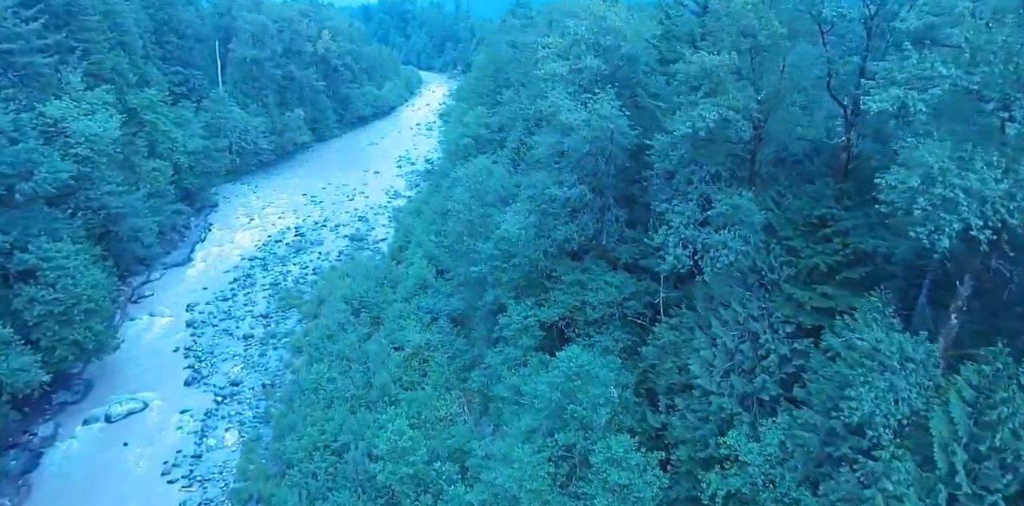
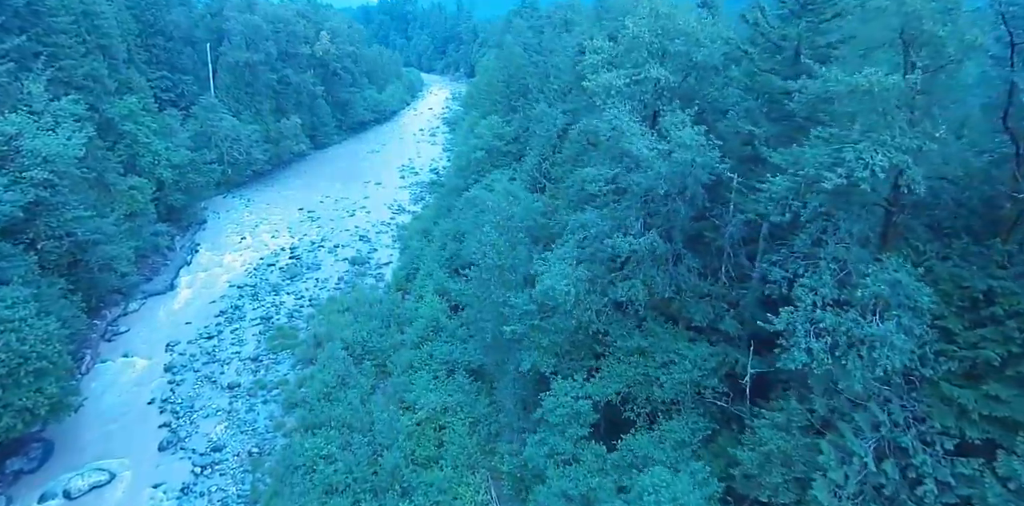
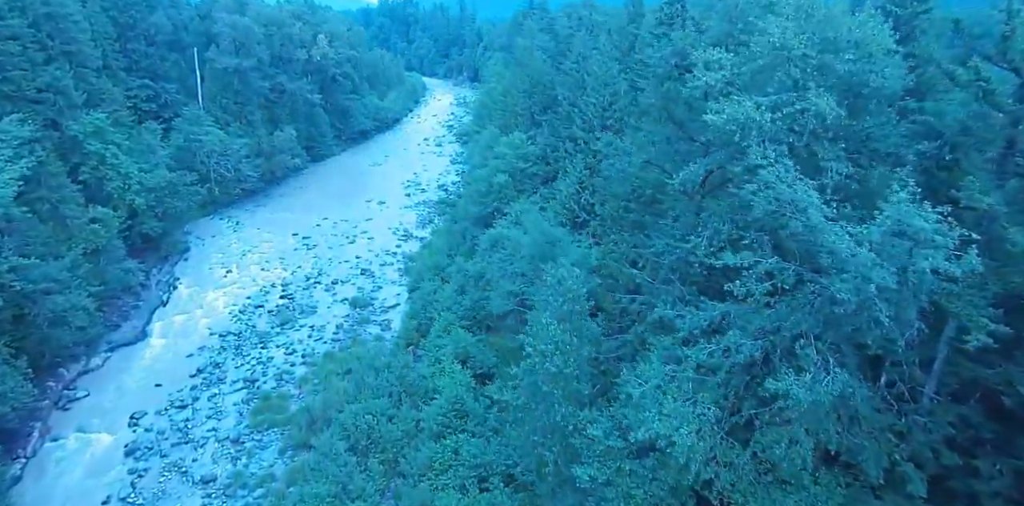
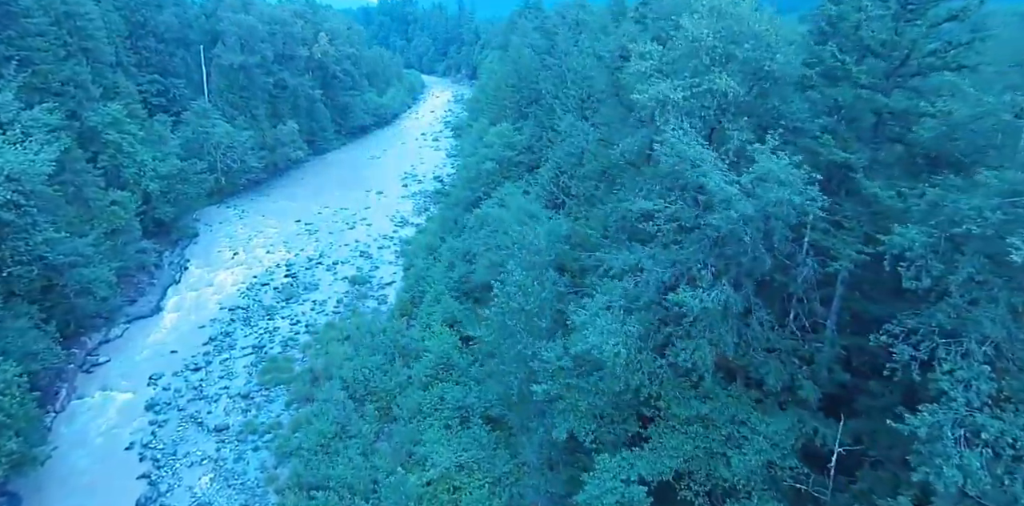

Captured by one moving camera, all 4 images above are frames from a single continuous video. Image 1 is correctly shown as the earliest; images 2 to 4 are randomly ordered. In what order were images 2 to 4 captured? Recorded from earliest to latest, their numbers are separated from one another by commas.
2, 4, 3
